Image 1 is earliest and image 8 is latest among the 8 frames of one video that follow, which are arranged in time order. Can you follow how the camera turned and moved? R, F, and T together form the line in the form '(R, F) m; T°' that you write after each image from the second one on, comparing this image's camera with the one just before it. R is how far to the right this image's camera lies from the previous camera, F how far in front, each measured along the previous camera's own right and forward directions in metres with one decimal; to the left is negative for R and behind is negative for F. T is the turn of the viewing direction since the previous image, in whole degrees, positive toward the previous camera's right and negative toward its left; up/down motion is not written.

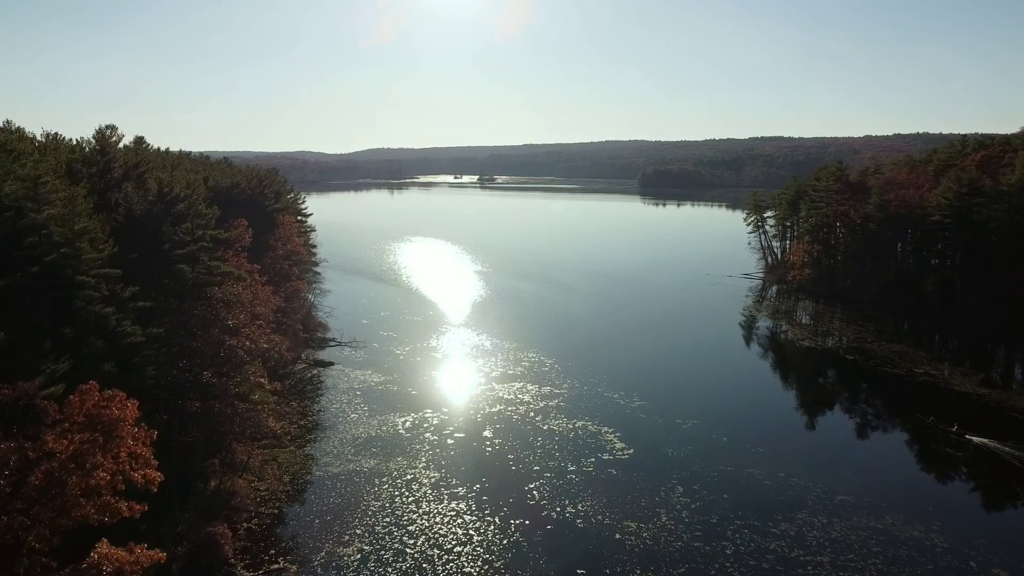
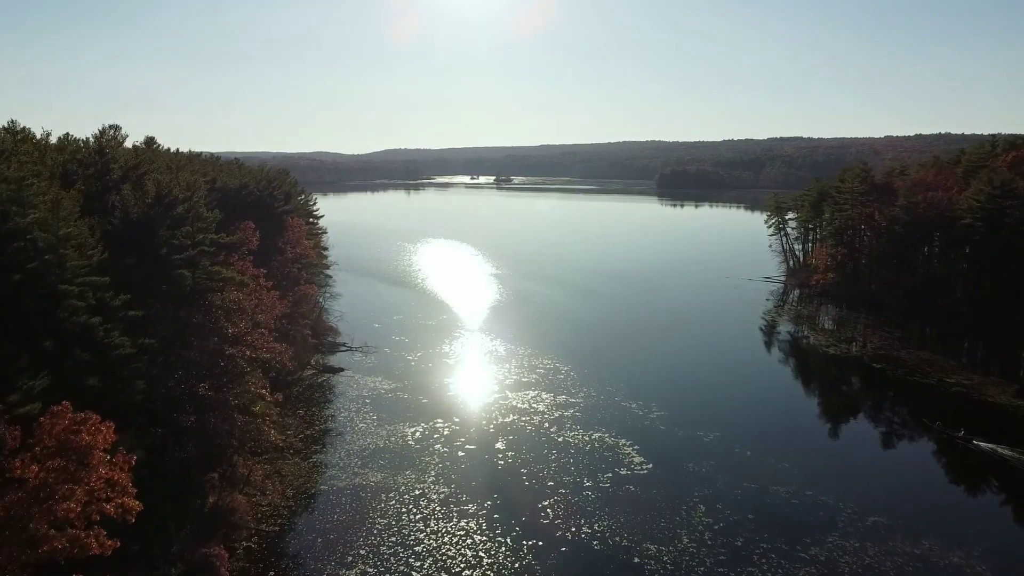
(+0.1, +1.1) m; -1°
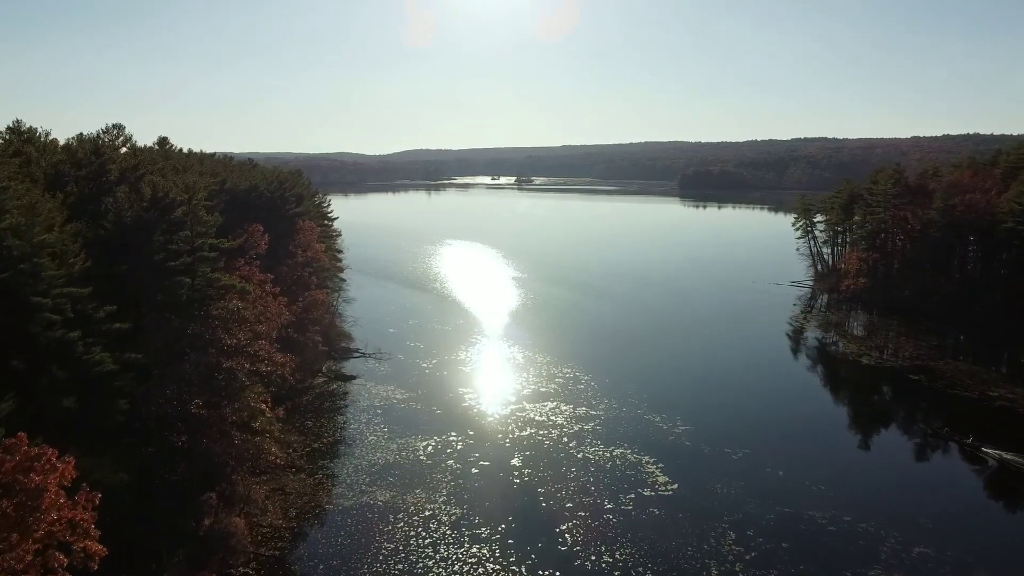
(+0.1, +1.4) m; -2°
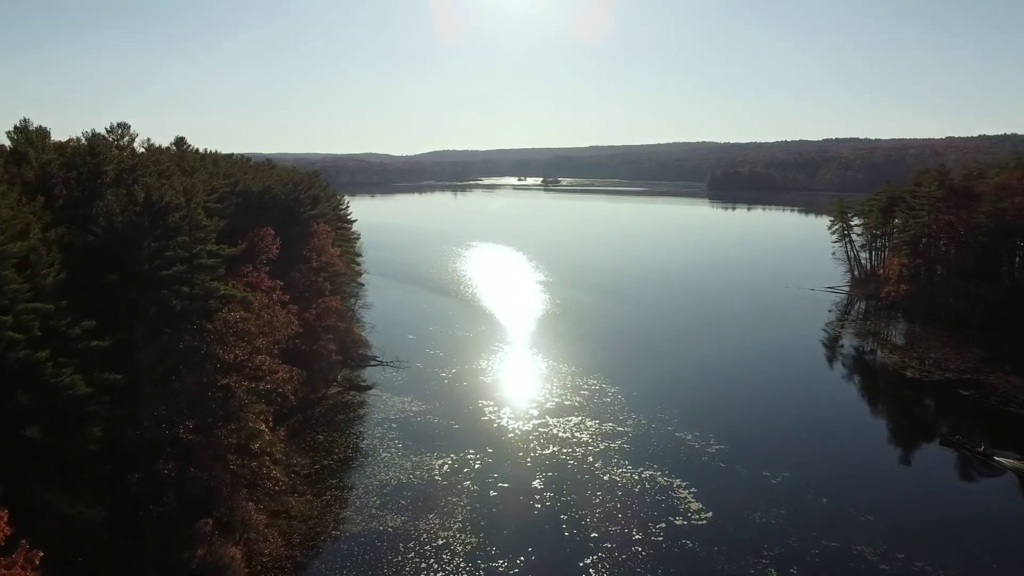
(+0.1, +1.6) m; -2°
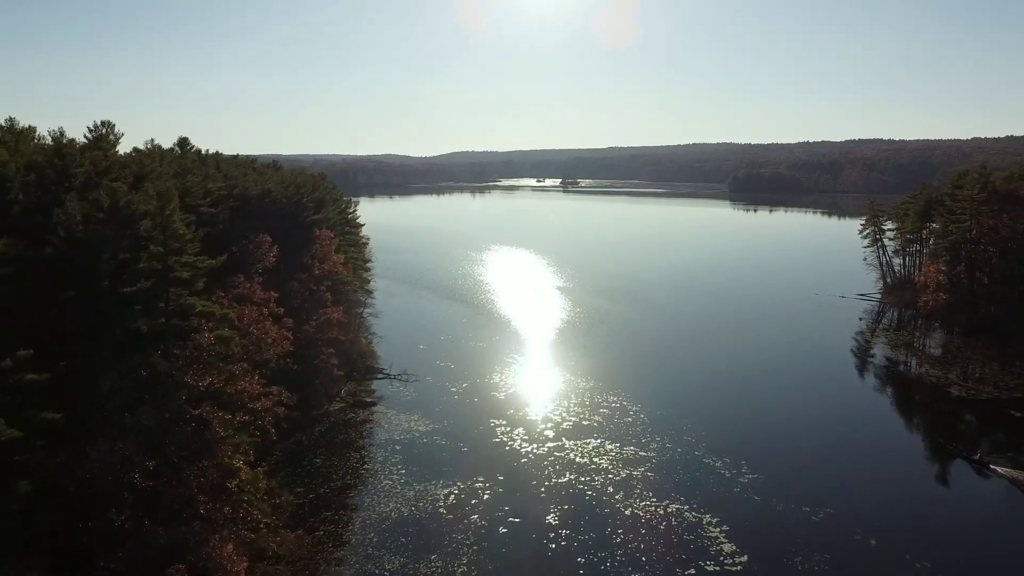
(+0.2, +2.1) m; -2°
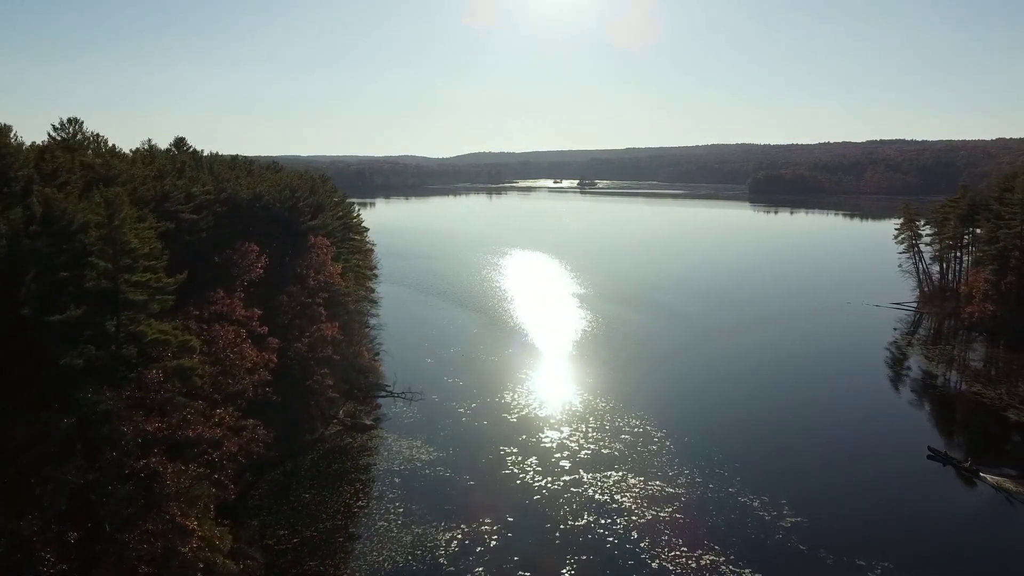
(+0.2, +2.7) m; -1°
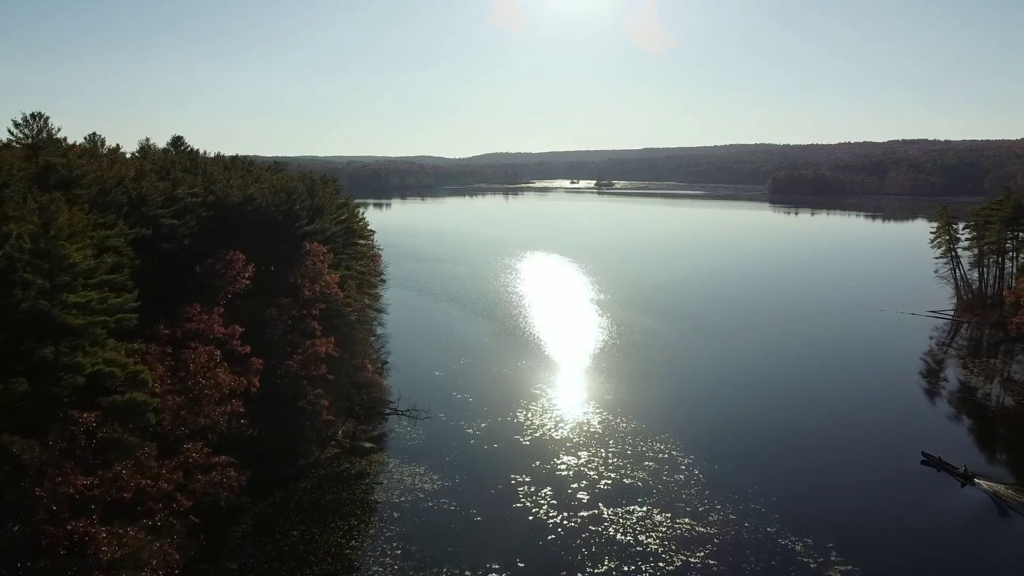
(+0.1, +2.4) m; -1°
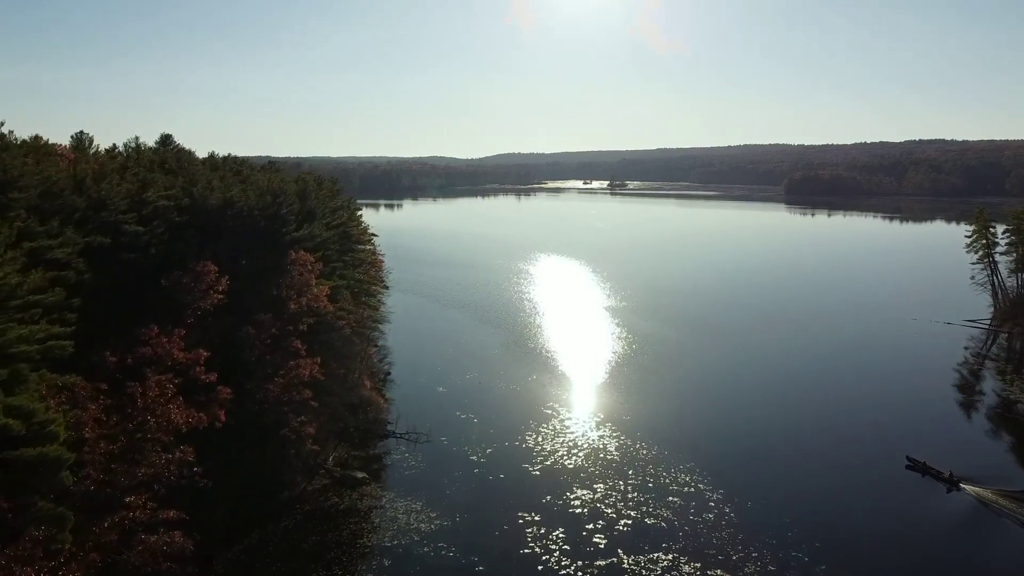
(+0.1, +2.6) m; -1°
